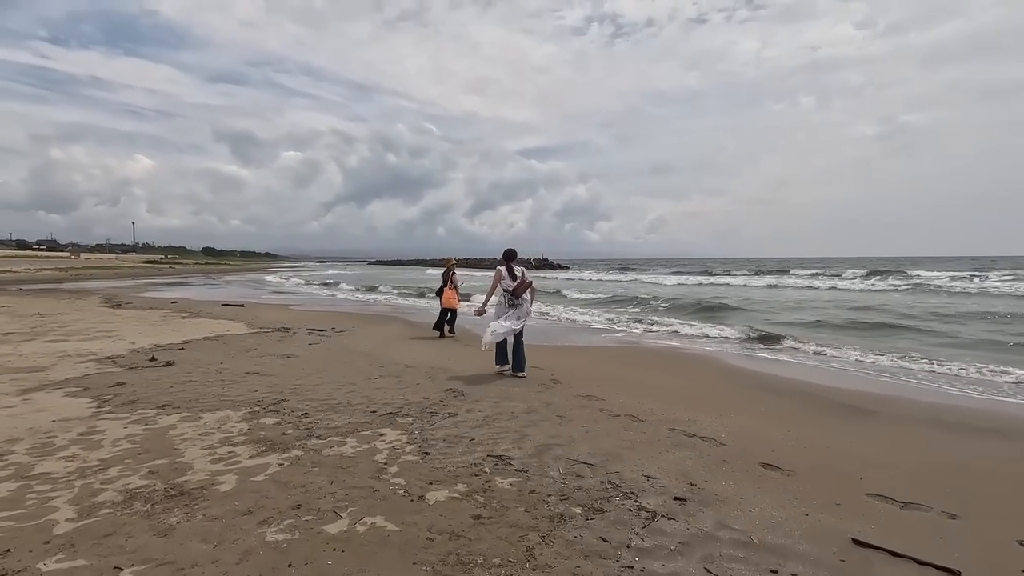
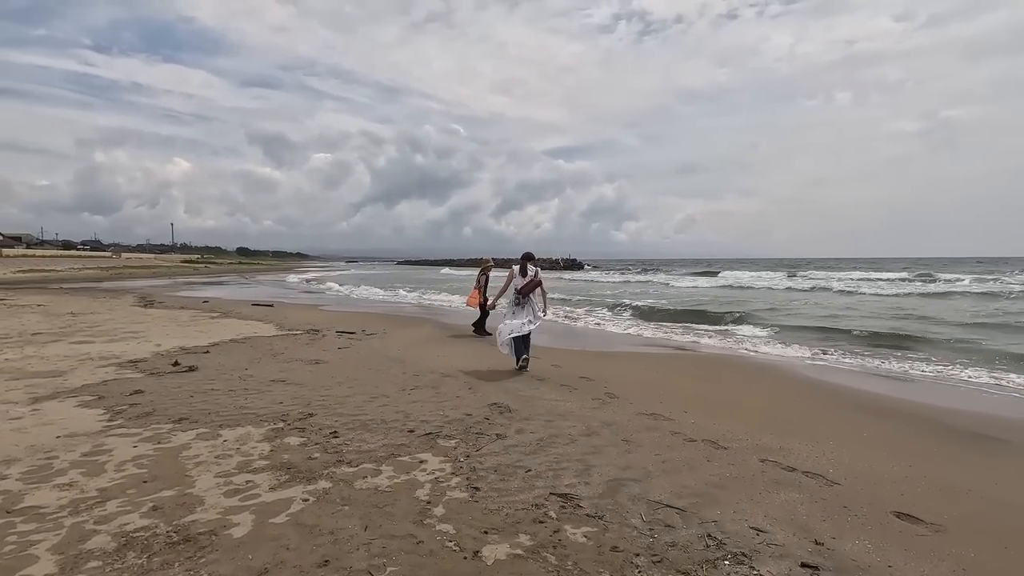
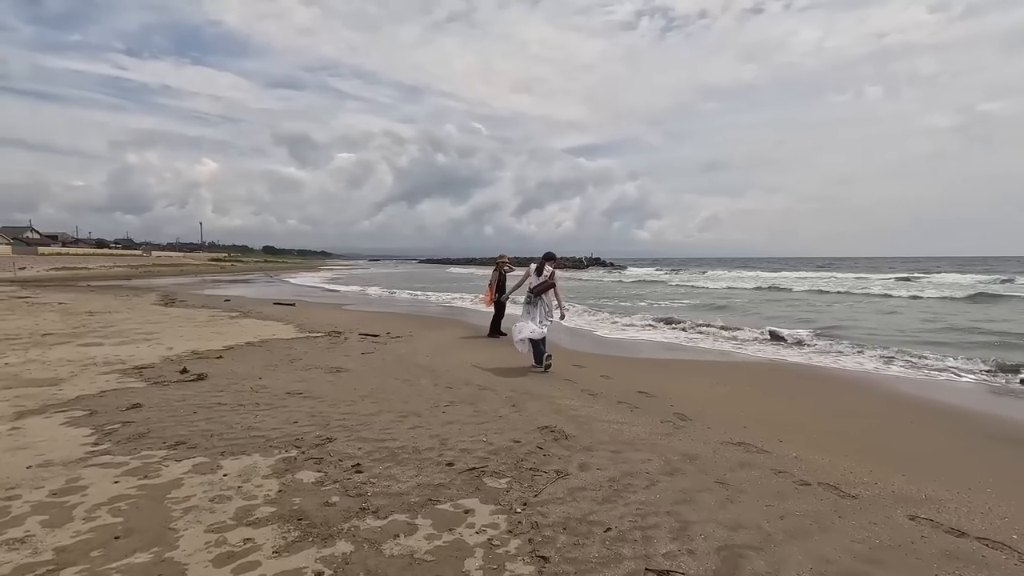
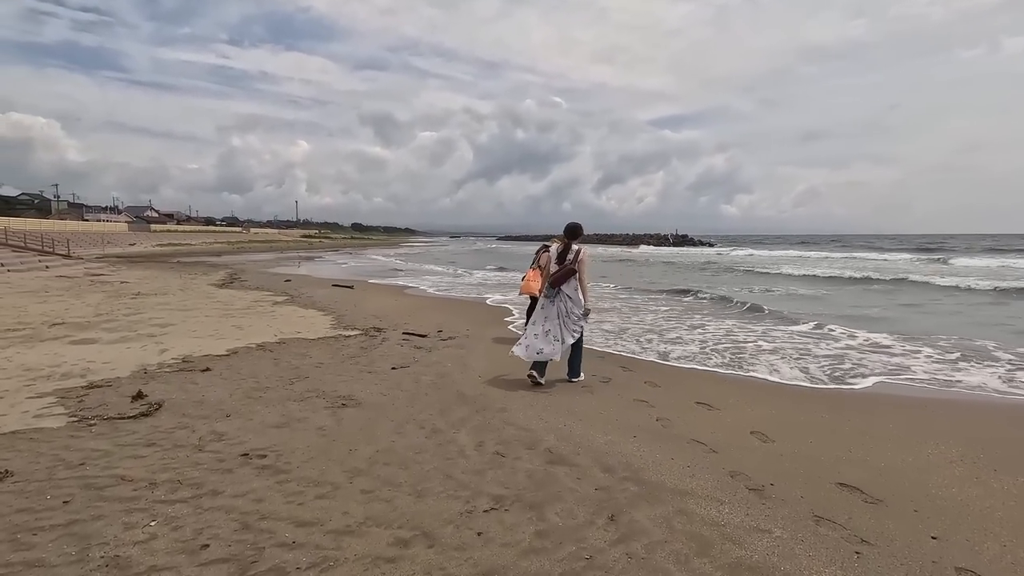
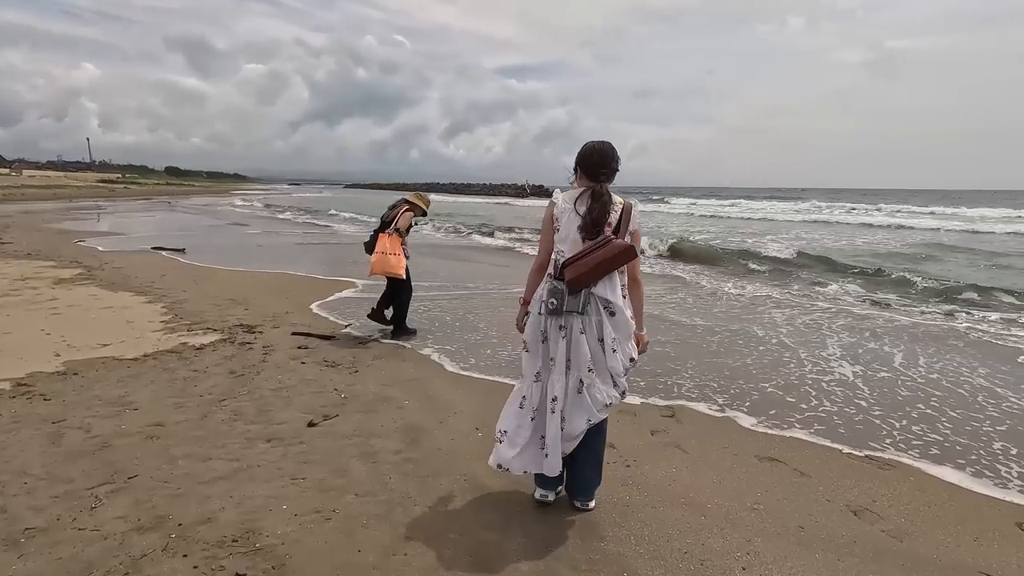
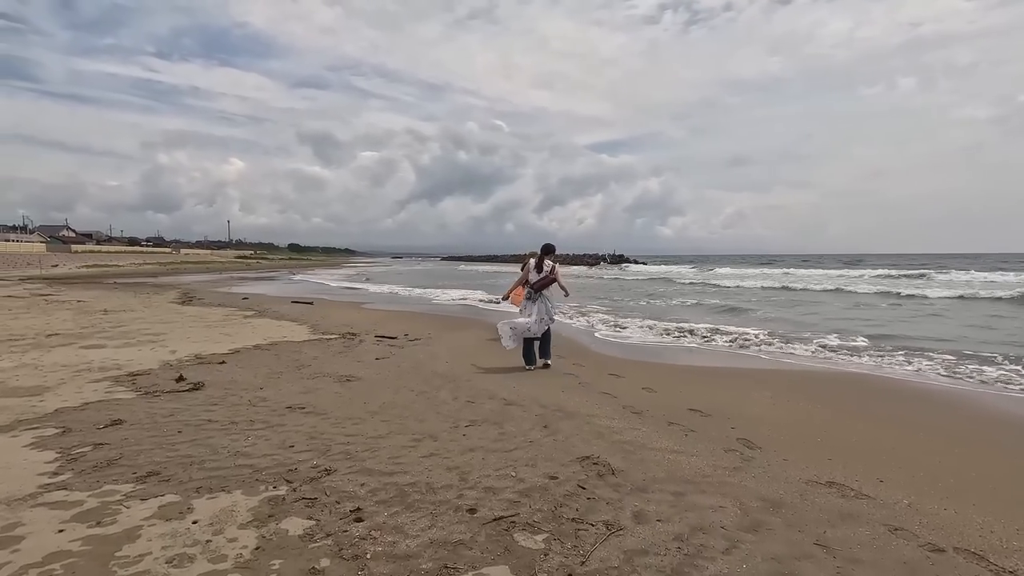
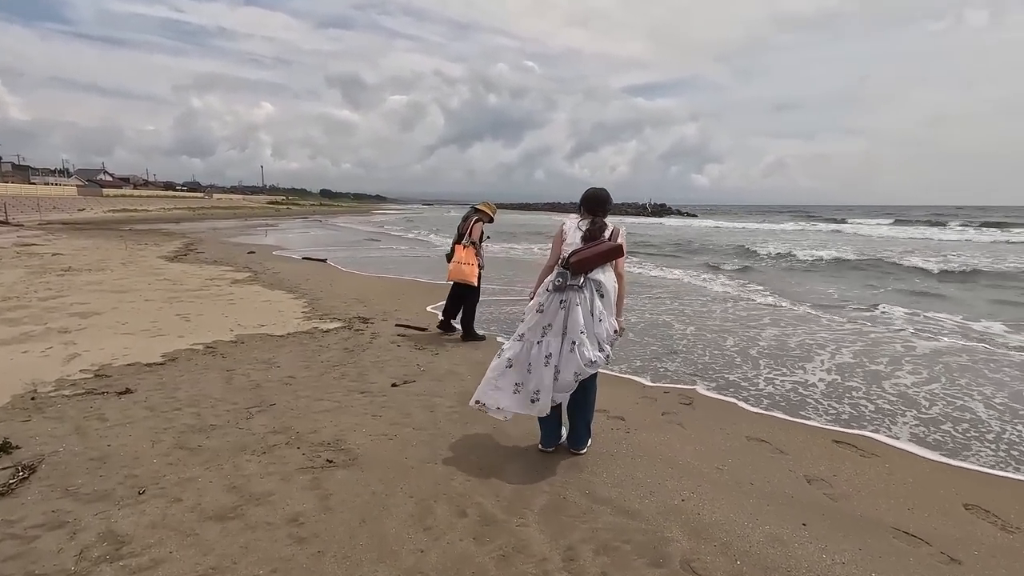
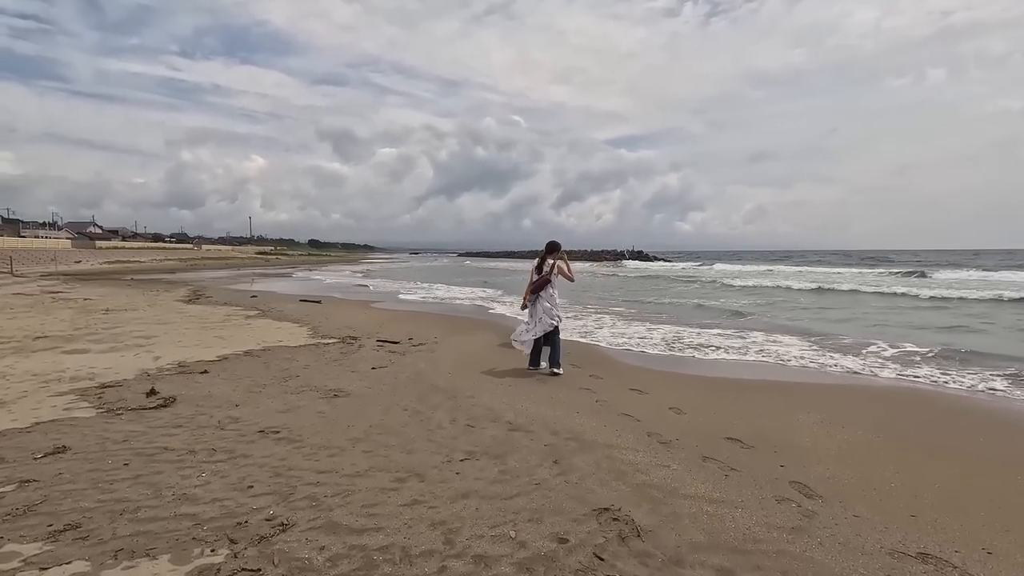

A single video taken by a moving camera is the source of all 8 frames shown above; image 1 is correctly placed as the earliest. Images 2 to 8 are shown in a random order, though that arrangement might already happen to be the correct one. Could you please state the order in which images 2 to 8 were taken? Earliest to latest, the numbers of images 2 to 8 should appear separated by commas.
2, 3, 6, 8, 4, 7, 5
